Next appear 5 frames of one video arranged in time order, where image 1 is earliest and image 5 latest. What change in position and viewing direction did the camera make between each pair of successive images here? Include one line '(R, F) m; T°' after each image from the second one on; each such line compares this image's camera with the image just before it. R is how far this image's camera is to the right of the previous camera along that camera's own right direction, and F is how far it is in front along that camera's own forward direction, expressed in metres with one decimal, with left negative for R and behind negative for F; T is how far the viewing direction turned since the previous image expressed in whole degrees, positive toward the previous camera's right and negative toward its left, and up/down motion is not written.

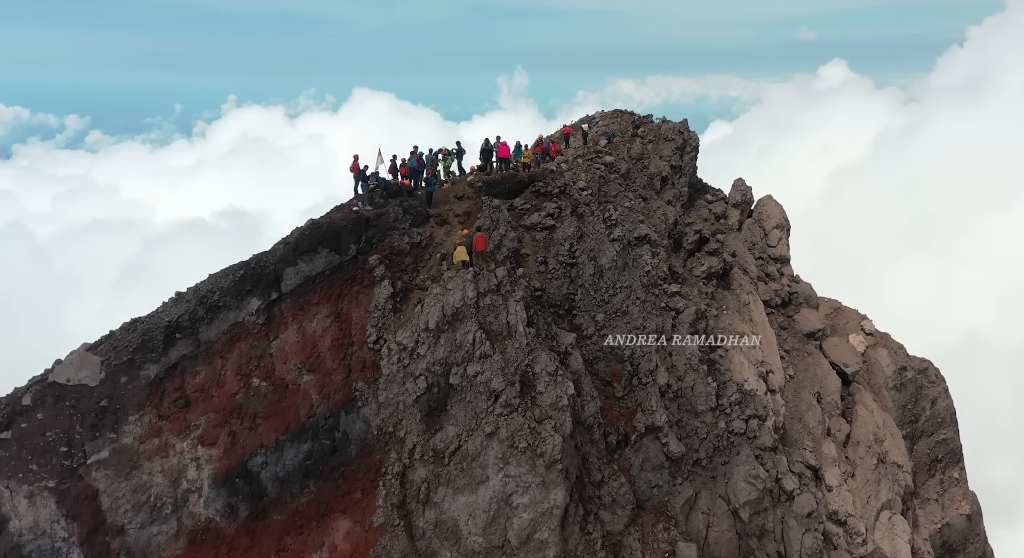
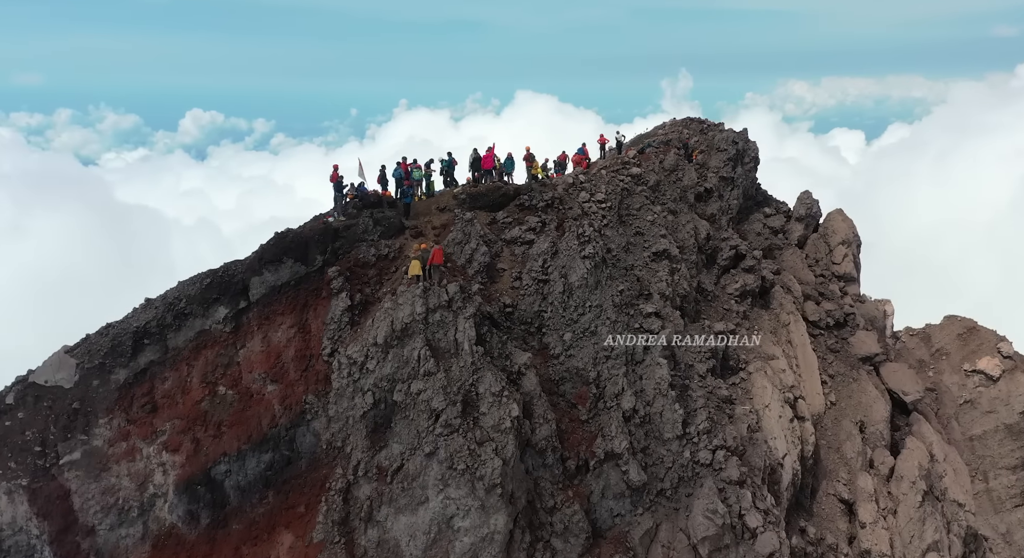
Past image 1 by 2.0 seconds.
(+2.7, +0.7) m; -5°
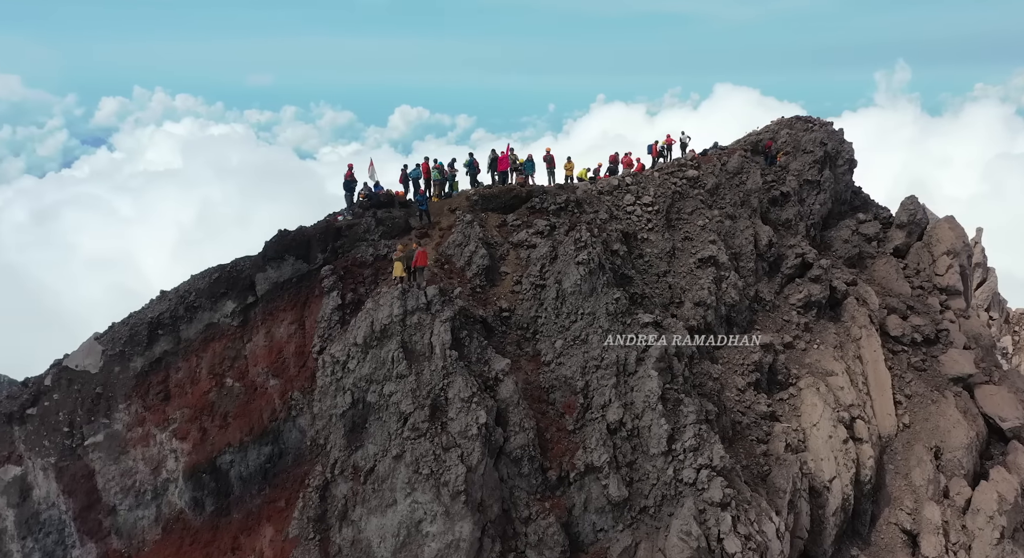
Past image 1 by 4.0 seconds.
(+2.5, +0.5) m; -7°
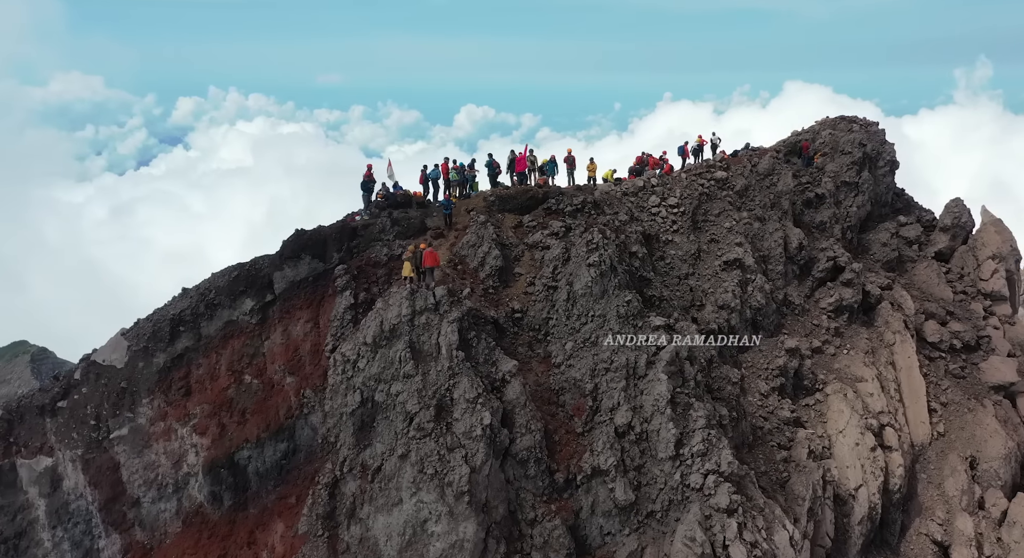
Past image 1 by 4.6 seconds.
(+0.6, 0.0) m; -3°
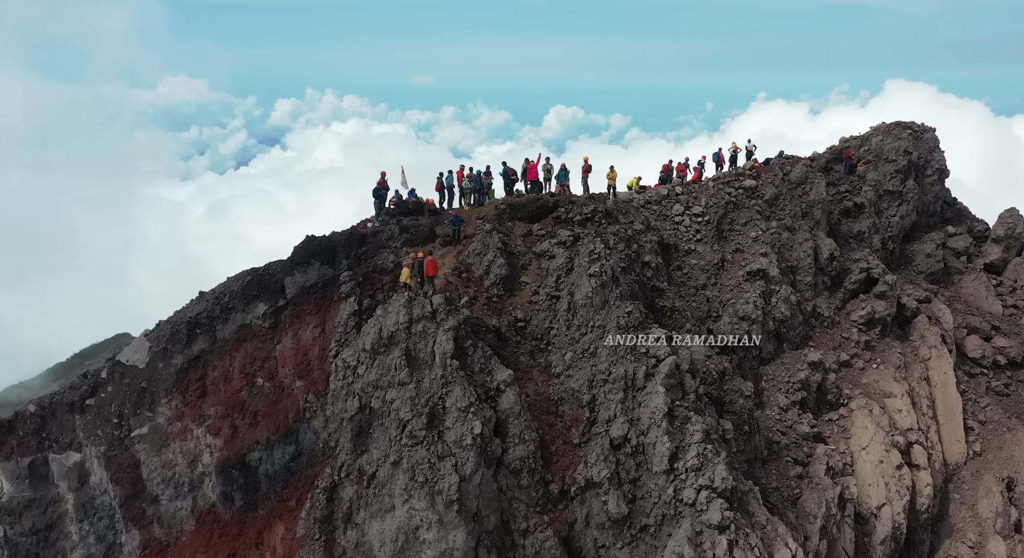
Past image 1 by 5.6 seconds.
(+1.0, 0.0) m; -3°
